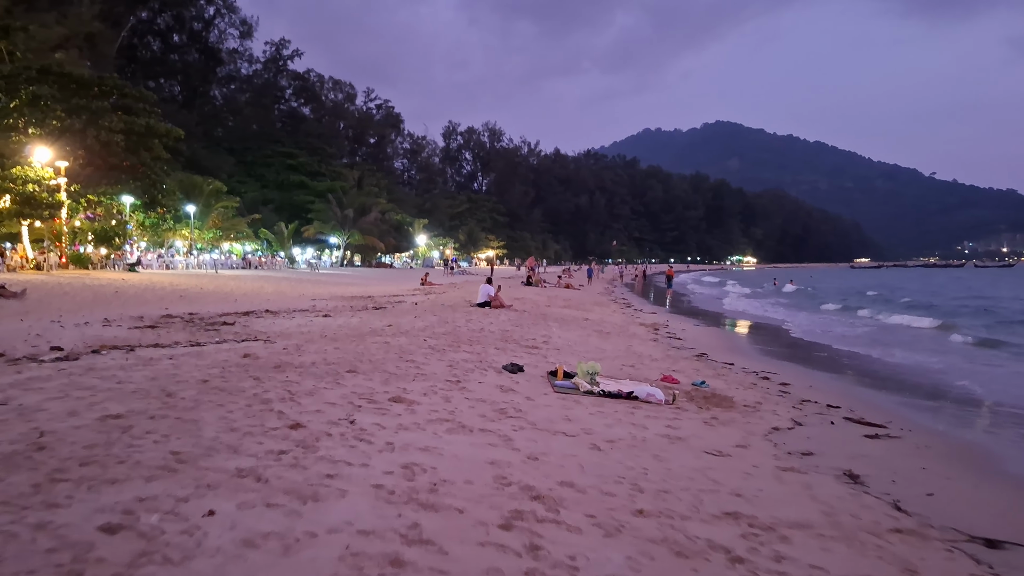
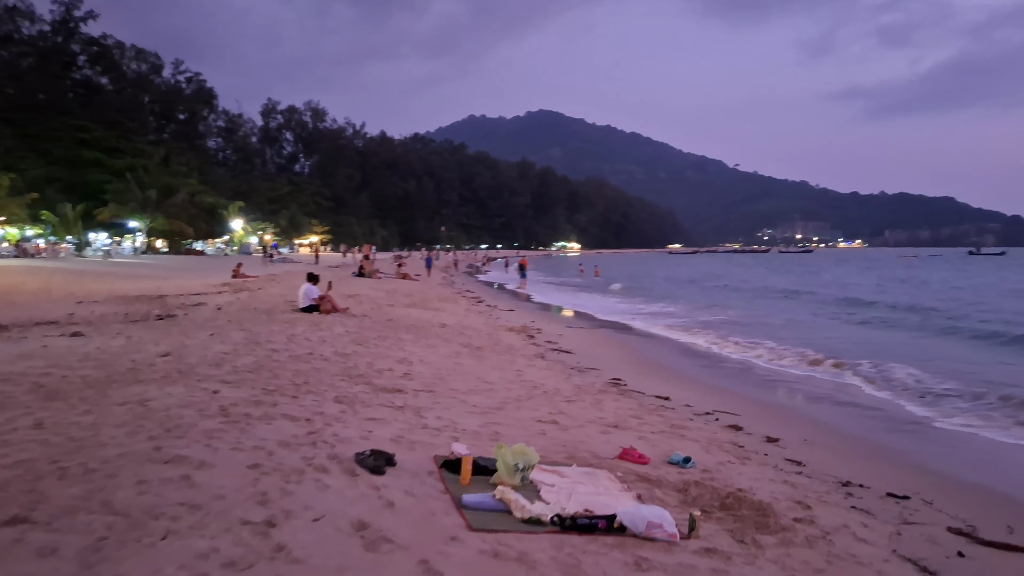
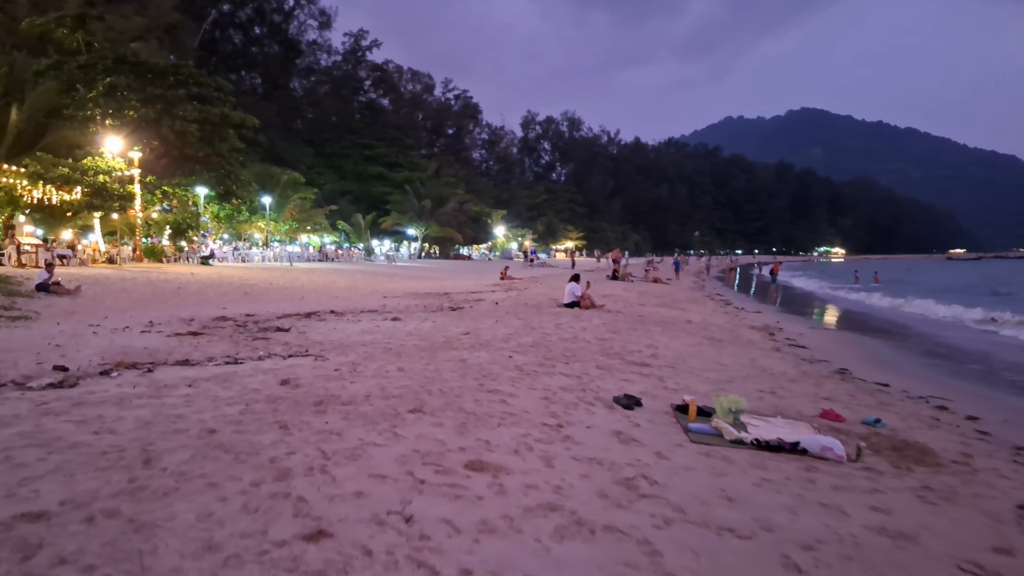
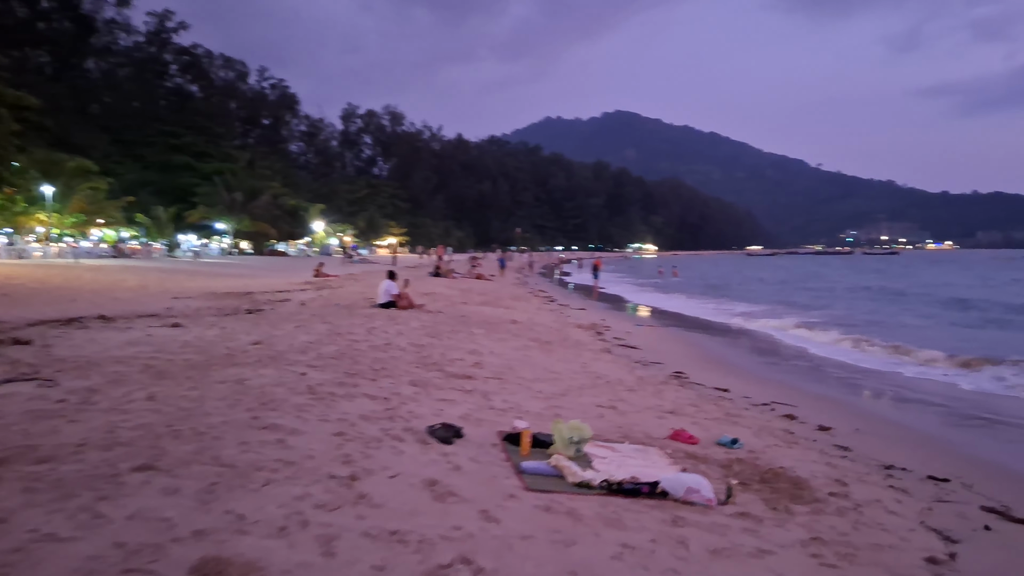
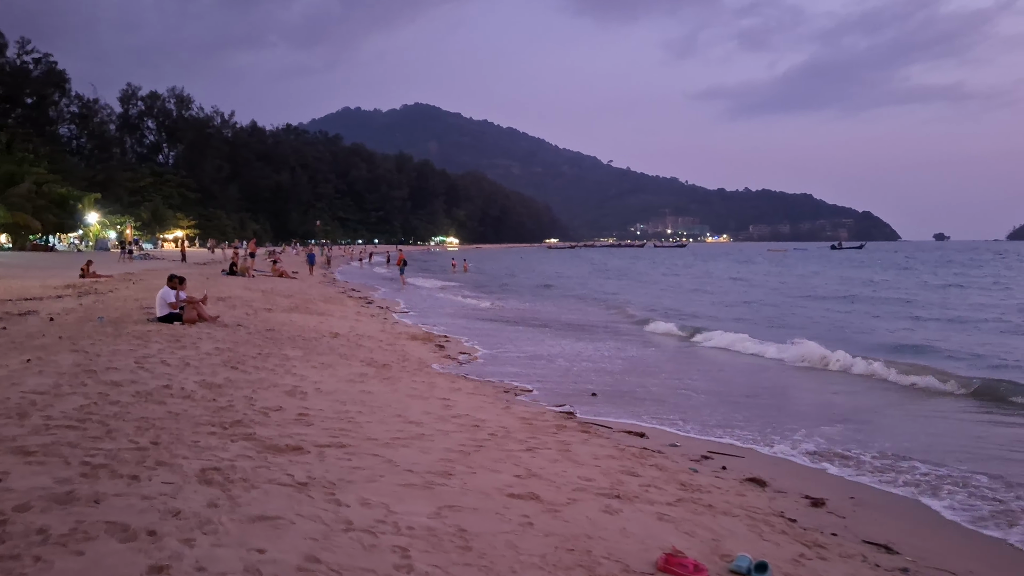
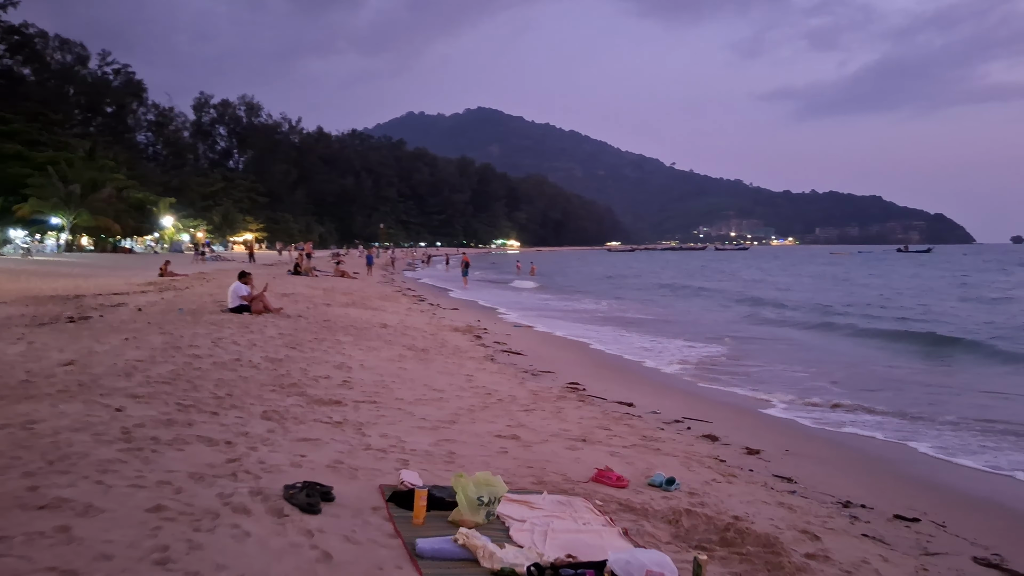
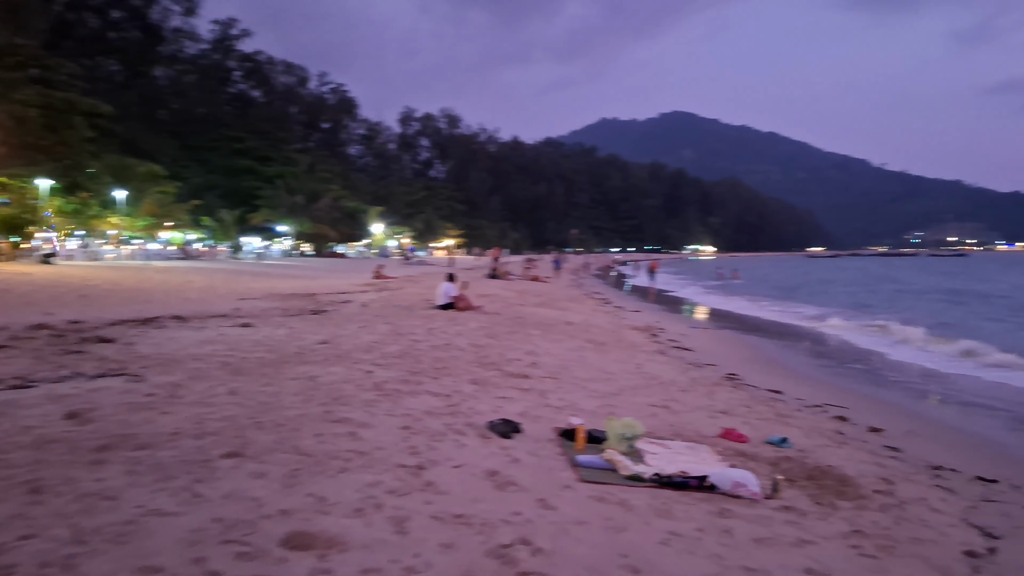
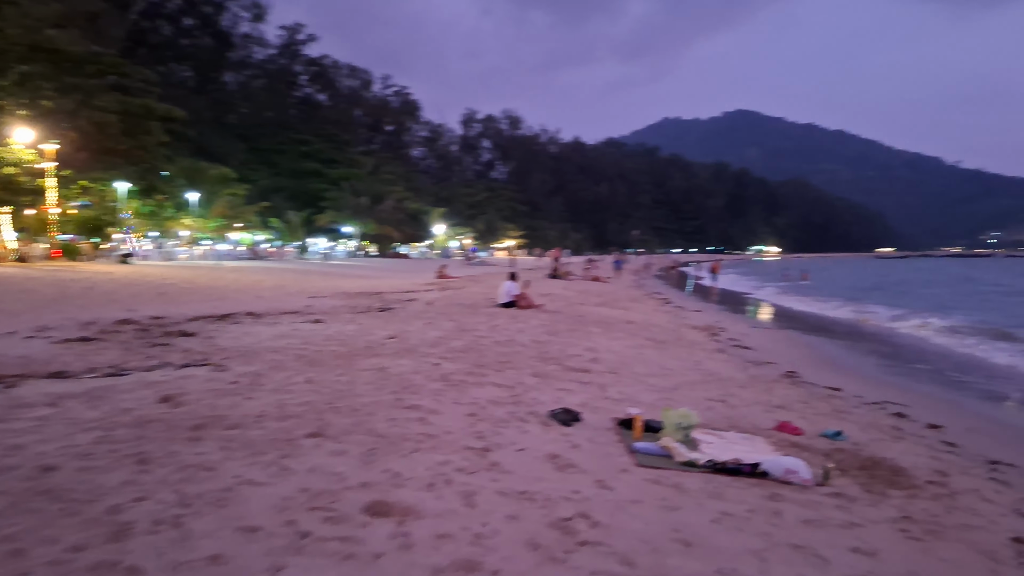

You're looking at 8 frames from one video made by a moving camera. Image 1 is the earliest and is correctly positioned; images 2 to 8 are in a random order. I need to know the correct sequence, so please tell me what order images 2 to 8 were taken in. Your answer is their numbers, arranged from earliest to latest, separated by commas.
3, 8, 7, 4, 2, 6, 5
